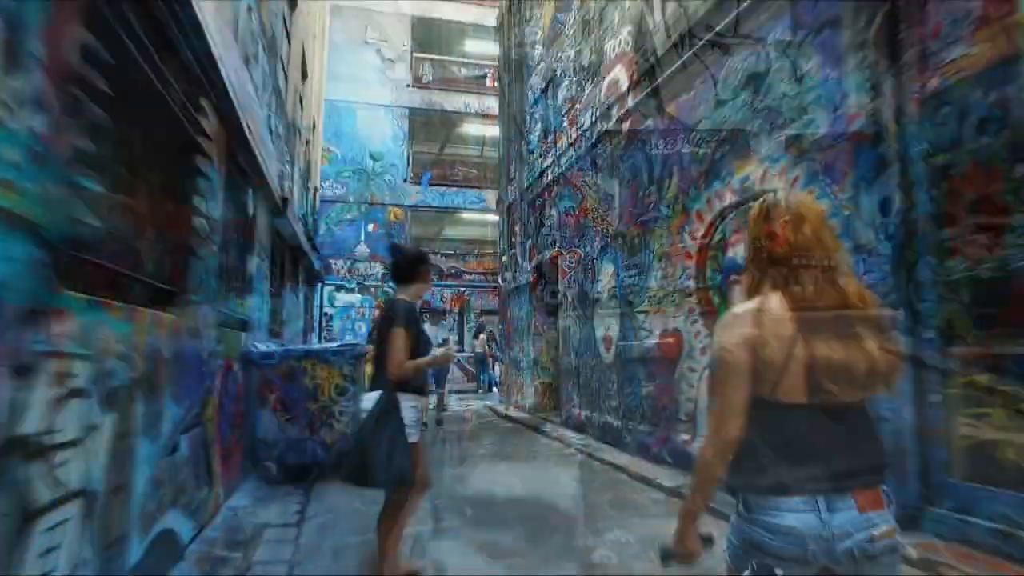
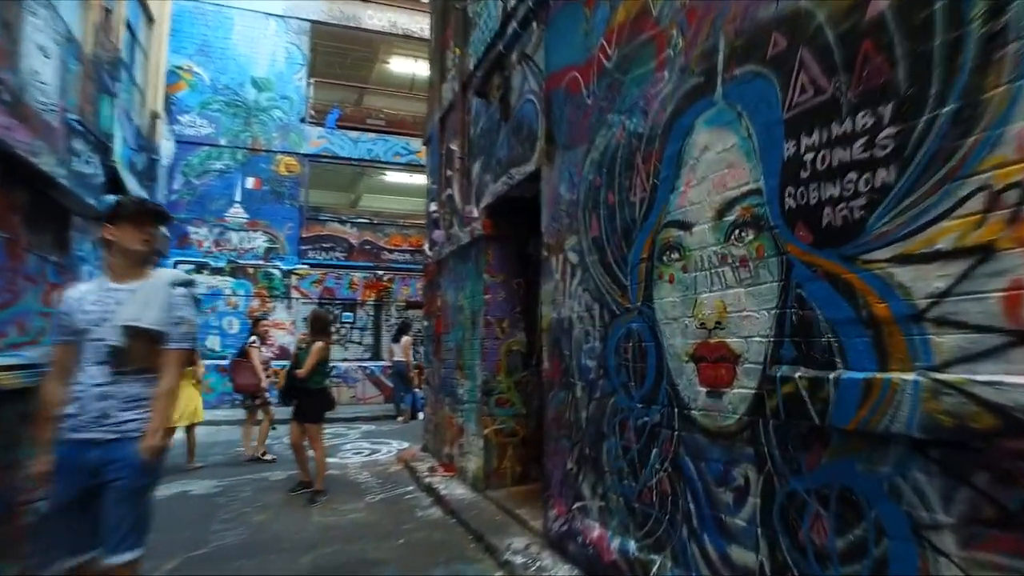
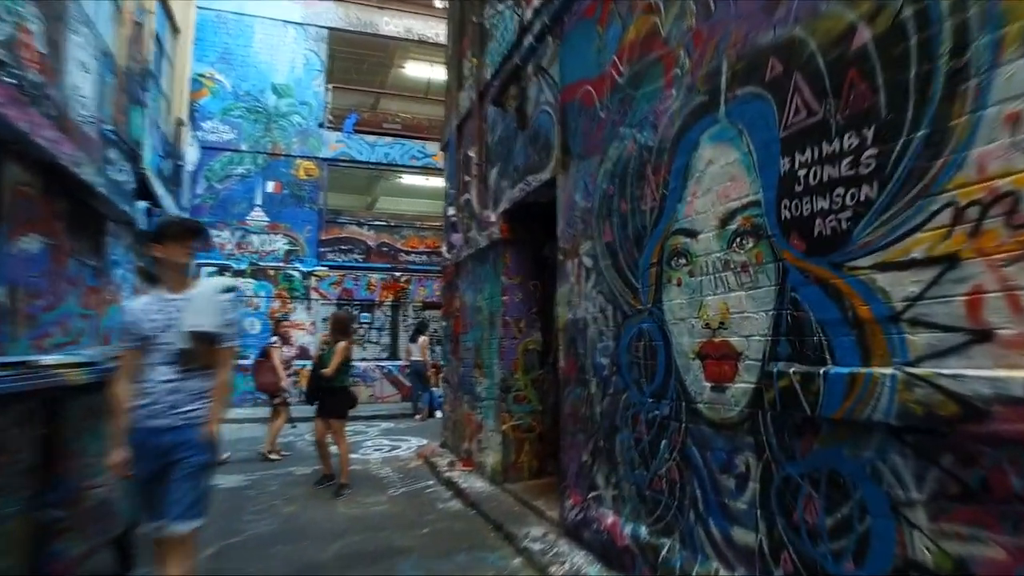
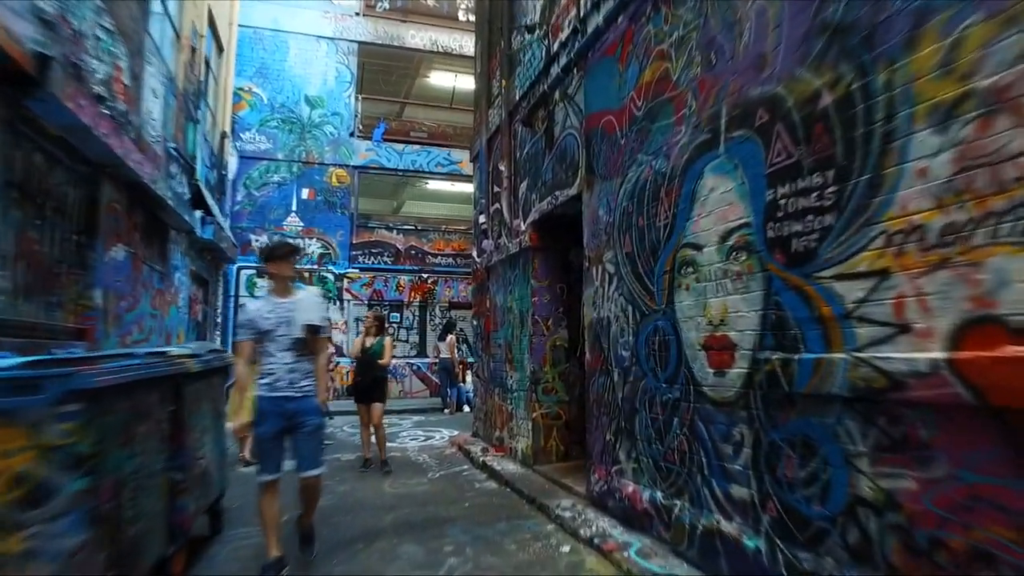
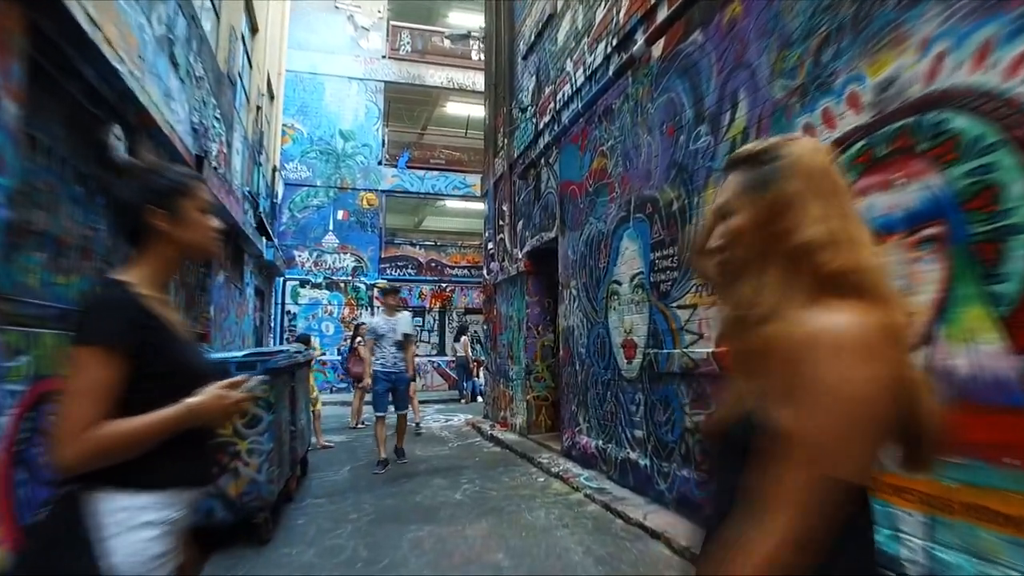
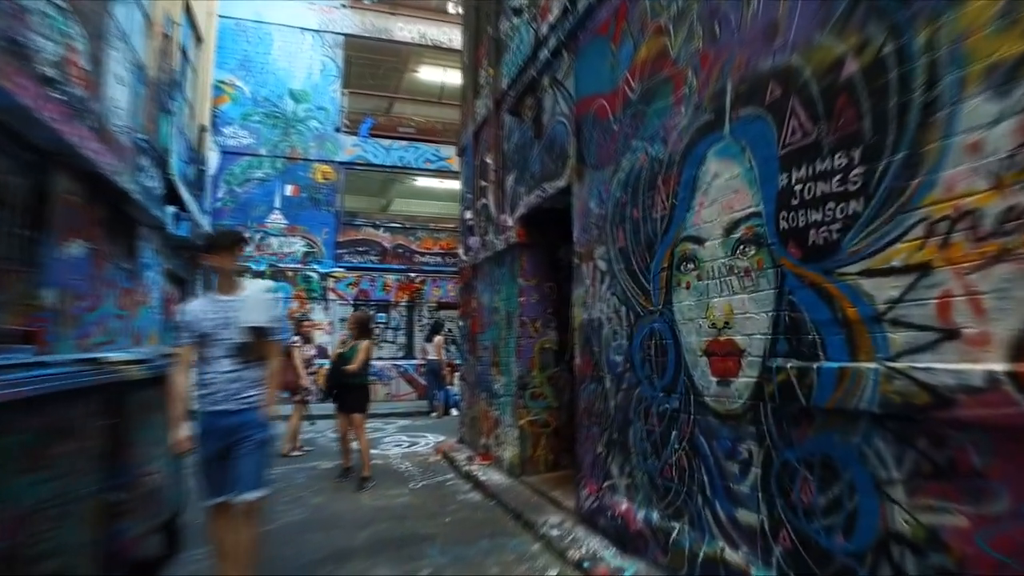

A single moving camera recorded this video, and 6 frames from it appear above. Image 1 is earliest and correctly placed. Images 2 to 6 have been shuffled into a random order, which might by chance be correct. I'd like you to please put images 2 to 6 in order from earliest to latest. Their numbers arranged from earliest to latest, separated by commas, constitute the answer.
5, 4, 6, 3, 2
